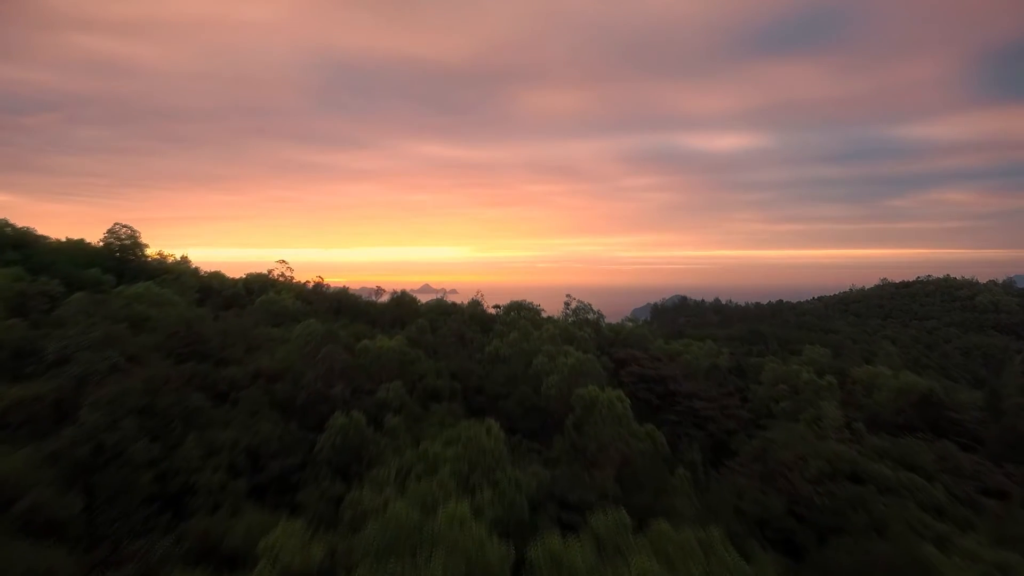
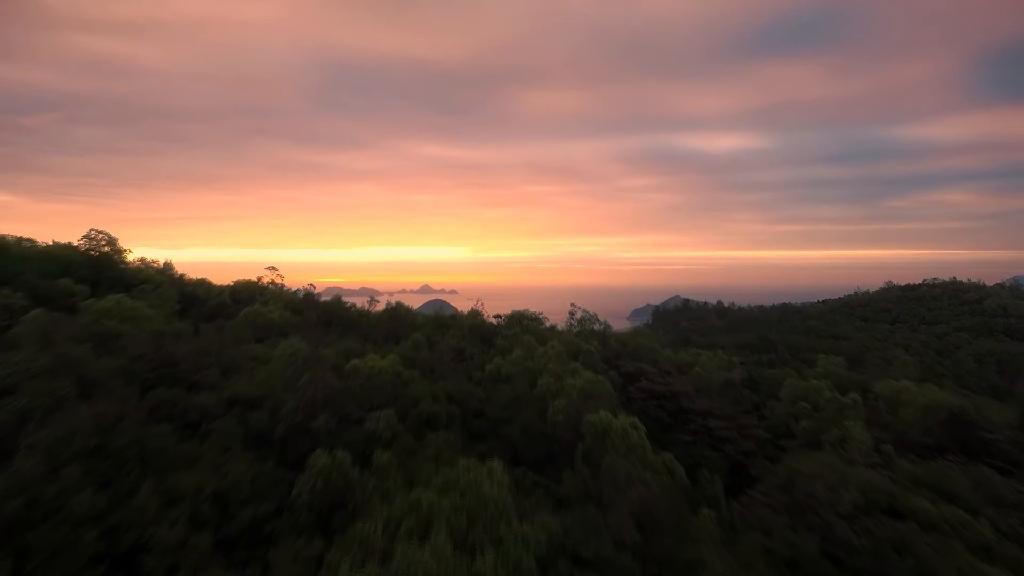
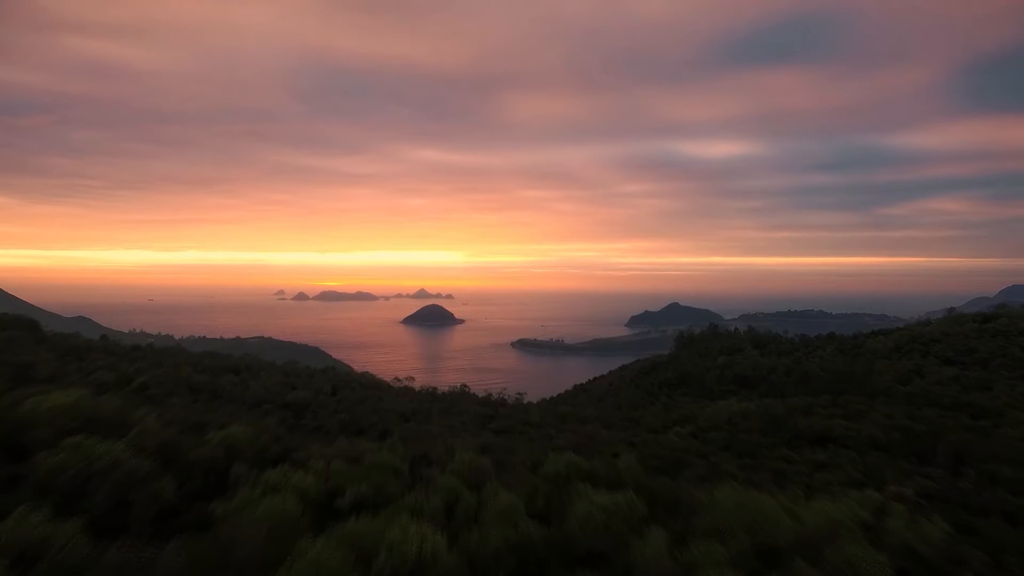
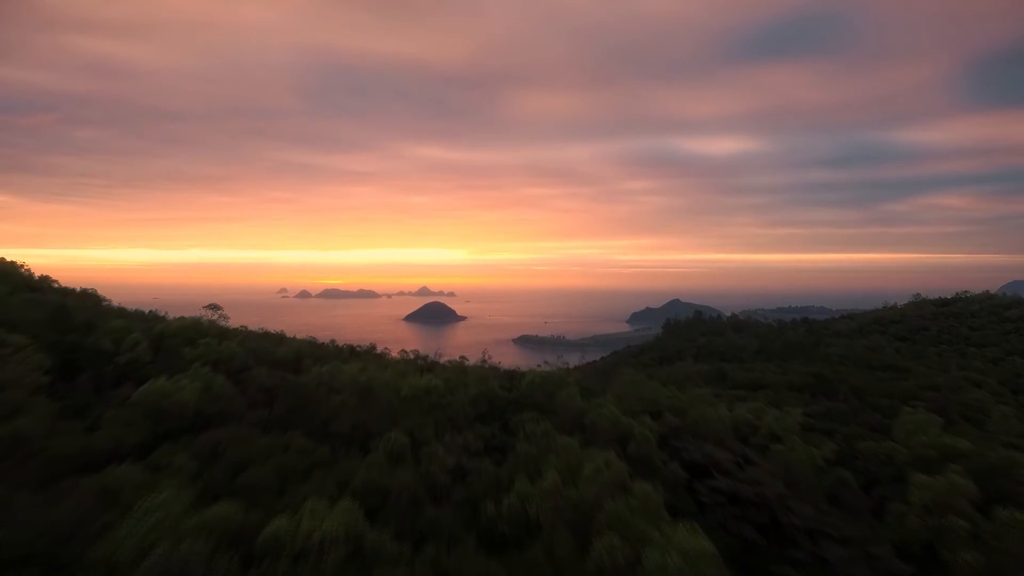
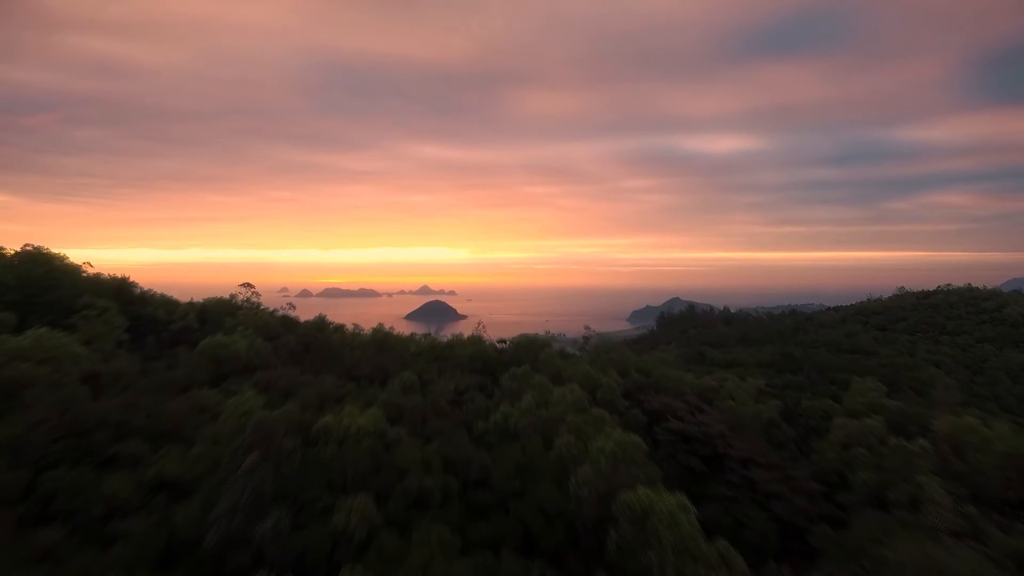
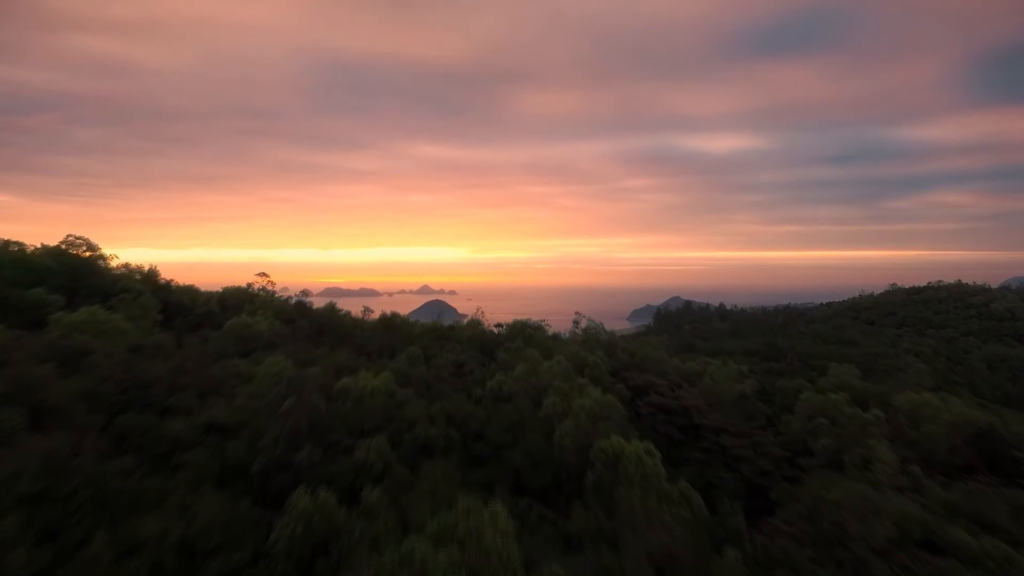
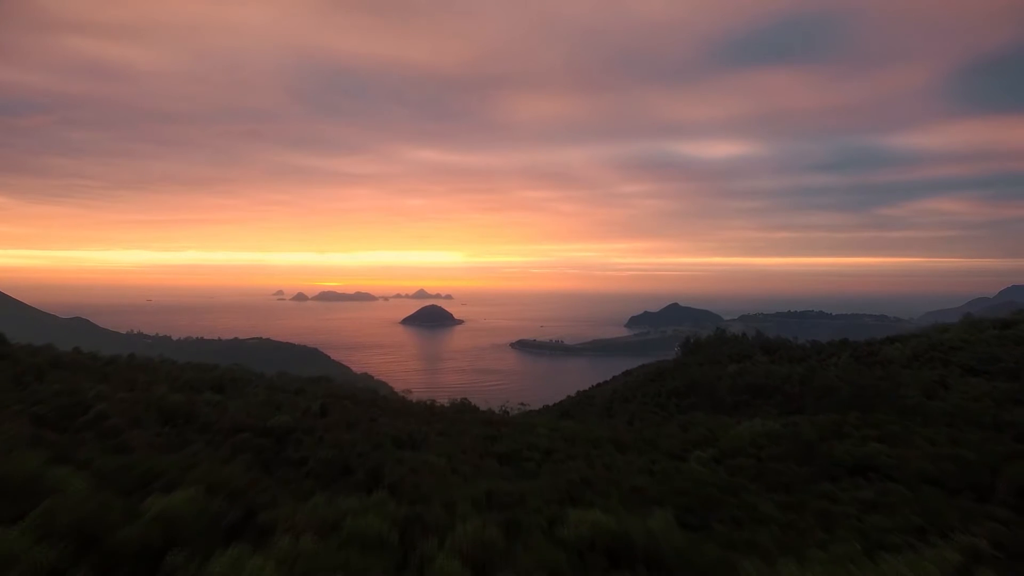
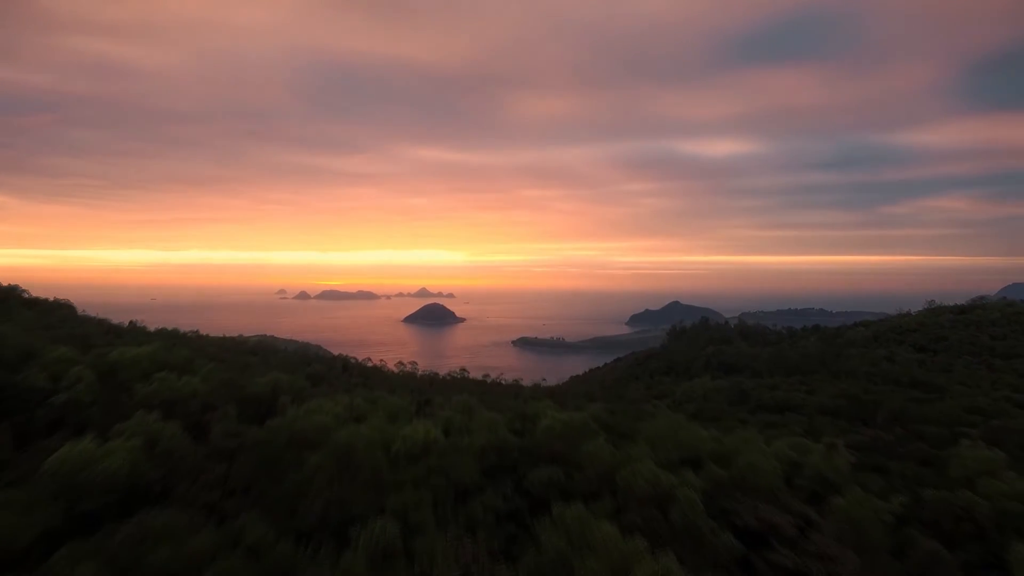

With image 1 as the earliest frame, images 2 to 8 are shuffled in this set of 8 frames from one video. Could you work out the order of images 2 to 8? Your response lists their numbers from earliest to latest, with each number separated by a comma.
2, 6, 5, 4, 8, 3, 7
